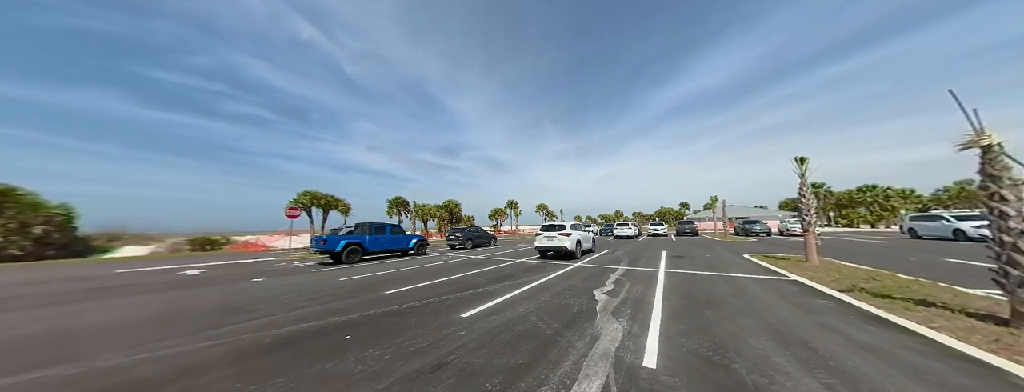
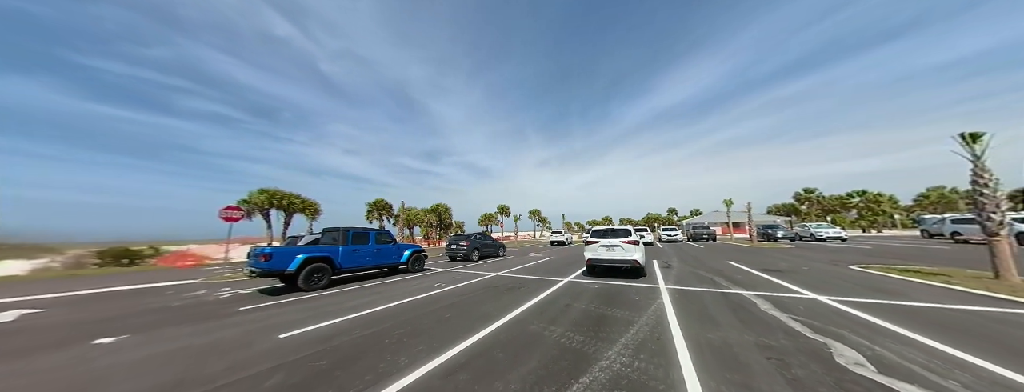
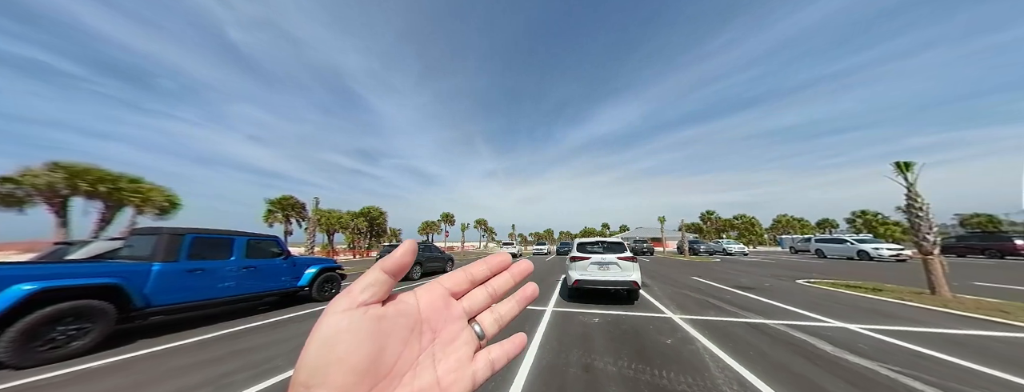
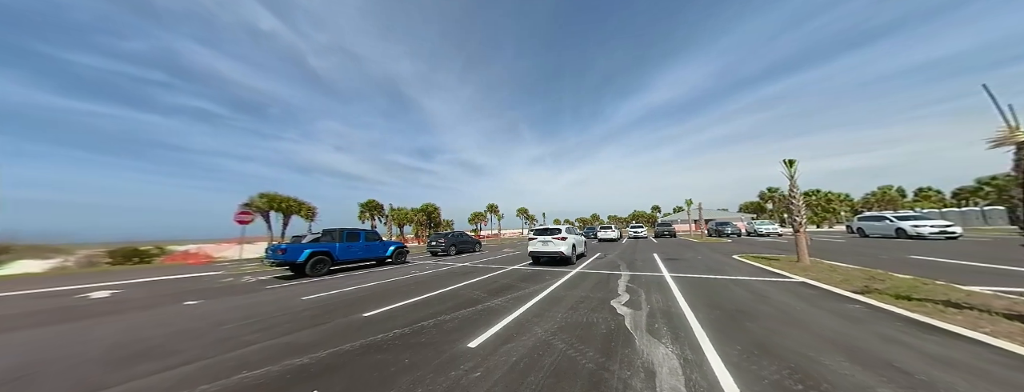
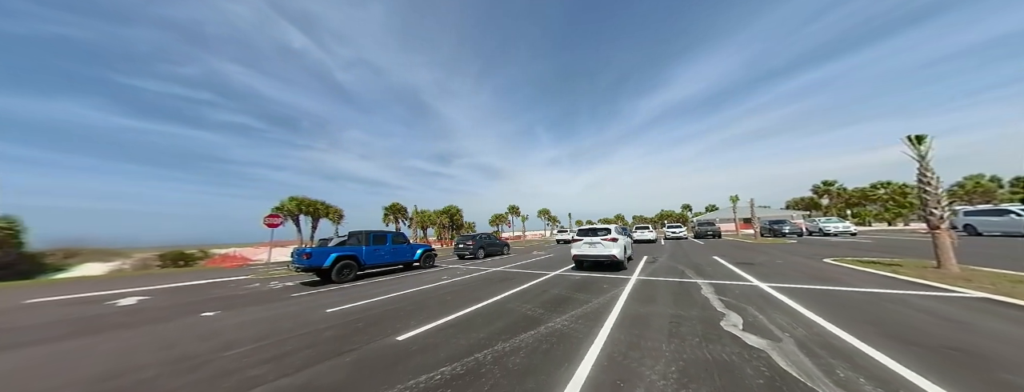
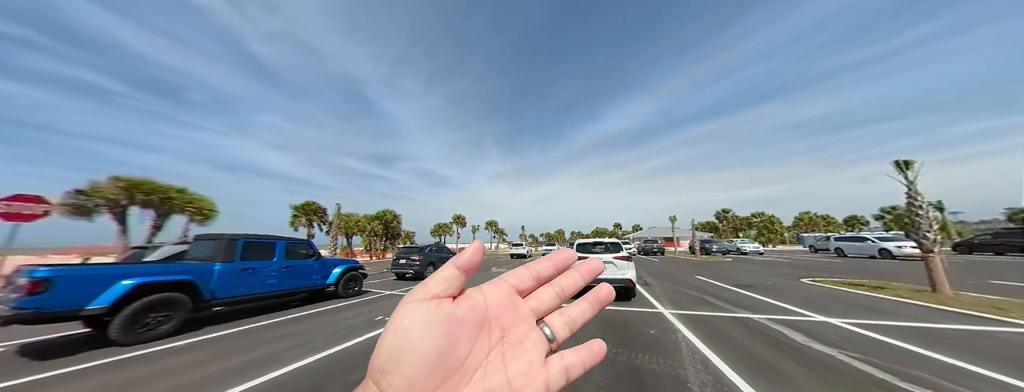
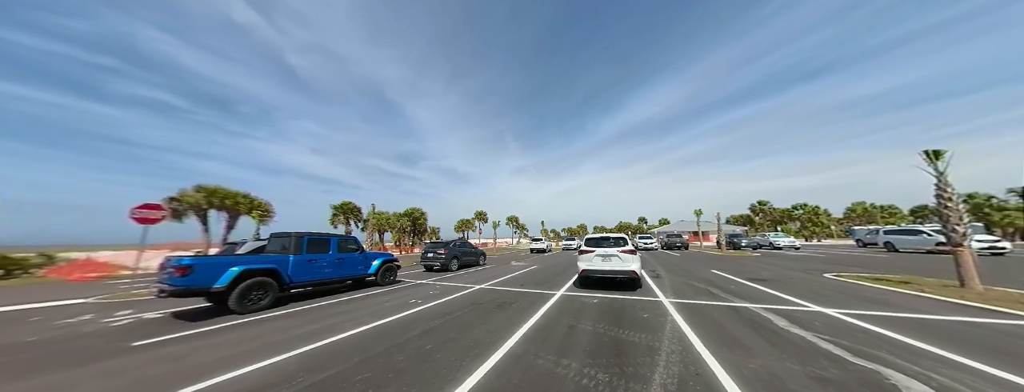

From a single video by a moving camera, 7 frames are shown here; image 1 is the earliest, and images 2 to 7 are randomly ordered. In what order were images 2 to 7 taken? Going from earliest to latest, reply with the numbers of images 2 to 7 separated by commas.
4, 5, 2, 7, 6, 3
